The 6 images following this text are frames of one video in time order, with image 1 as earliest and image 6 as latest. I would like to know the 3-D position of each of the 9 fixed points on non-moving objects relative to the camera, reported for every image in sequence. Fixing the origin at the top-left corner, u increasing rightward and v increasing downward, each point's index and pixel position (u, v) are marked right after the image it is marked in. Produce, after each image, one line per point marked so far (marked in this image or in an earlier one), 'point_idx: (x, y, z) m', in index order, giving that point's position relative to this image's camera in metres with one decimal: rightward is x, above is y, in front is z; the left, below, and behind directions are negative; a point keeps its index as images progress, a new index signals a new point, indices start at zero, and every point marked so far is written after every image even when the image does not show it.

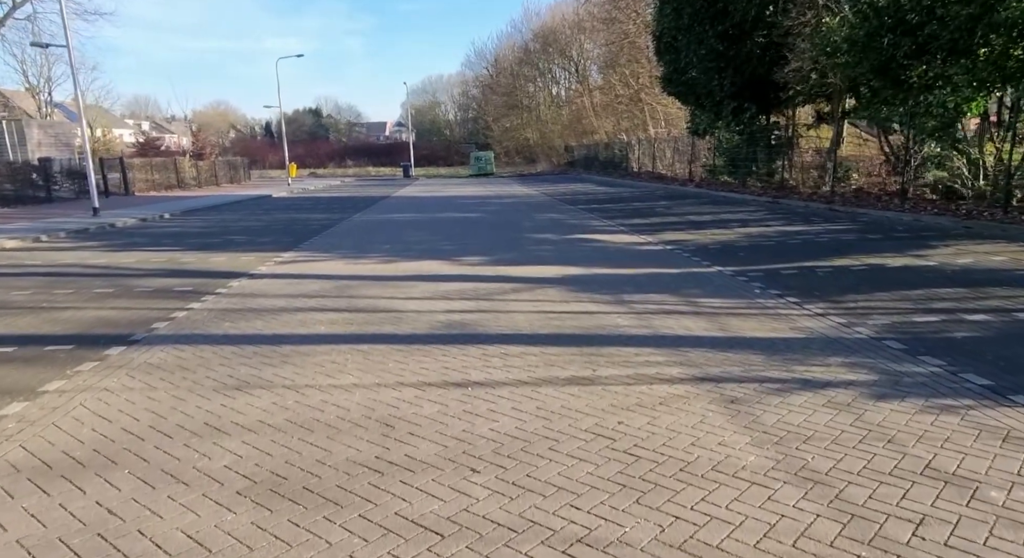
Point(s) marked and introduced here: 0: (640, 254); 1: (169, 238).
0: (+2.0, +0.3, +12.2) m
1: (-6.6, +0.8, +15.2) m
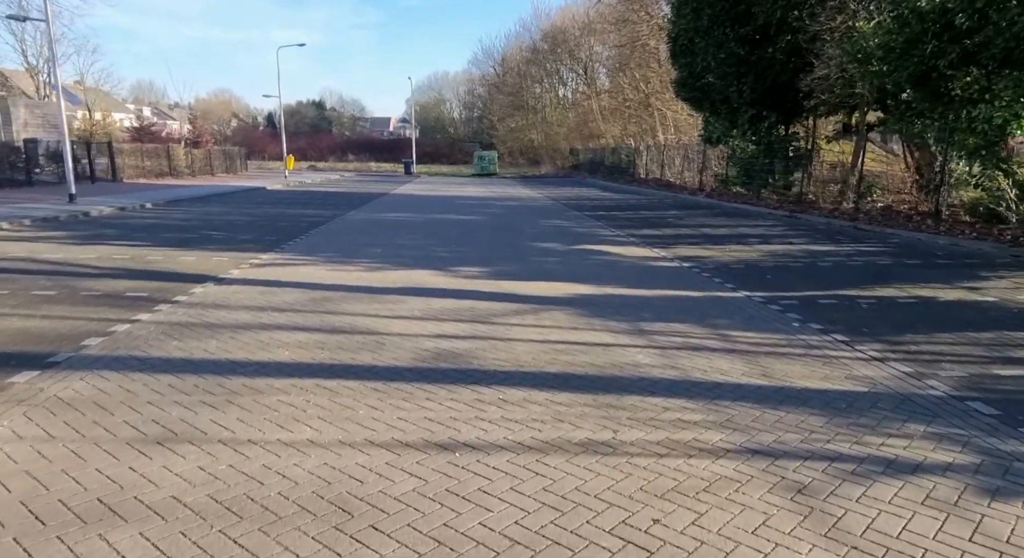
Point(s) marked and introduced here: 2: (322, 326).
0: (+2.0, +0.1, +11.0) m
1: (-6.6, +0.8, +14.0) m
2: (-1.7, -0.4, +6.9) m
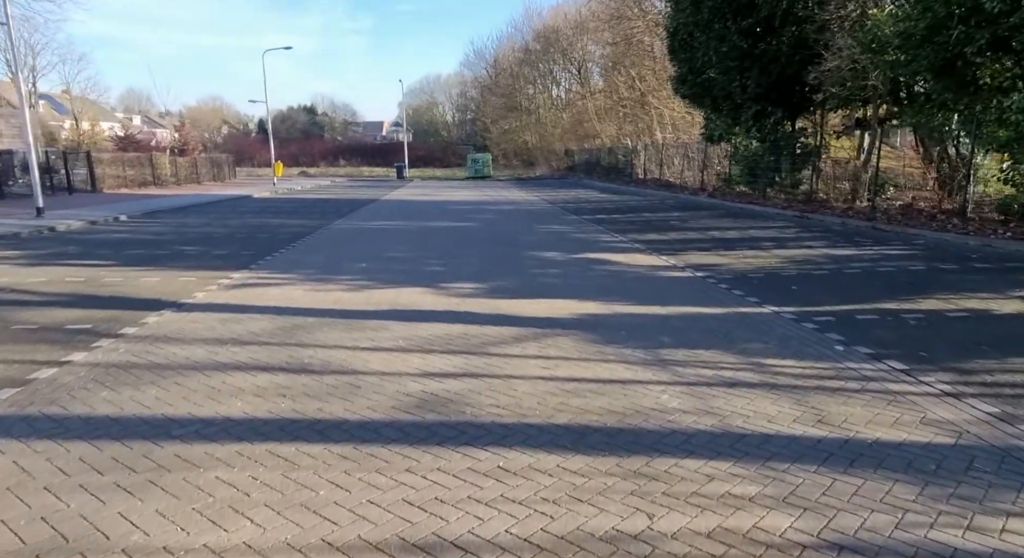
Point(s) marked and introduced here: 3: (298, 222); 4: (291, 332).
0: (+2.0, -0.1, +10.0) m
1: (-6.6, +0.5, +13.0) m
2: (-1.7, -0.6, +5.8) m
3: (-5.3, +1.4, +19.7) m
4: (-2.0, -0.5, +7.0) m
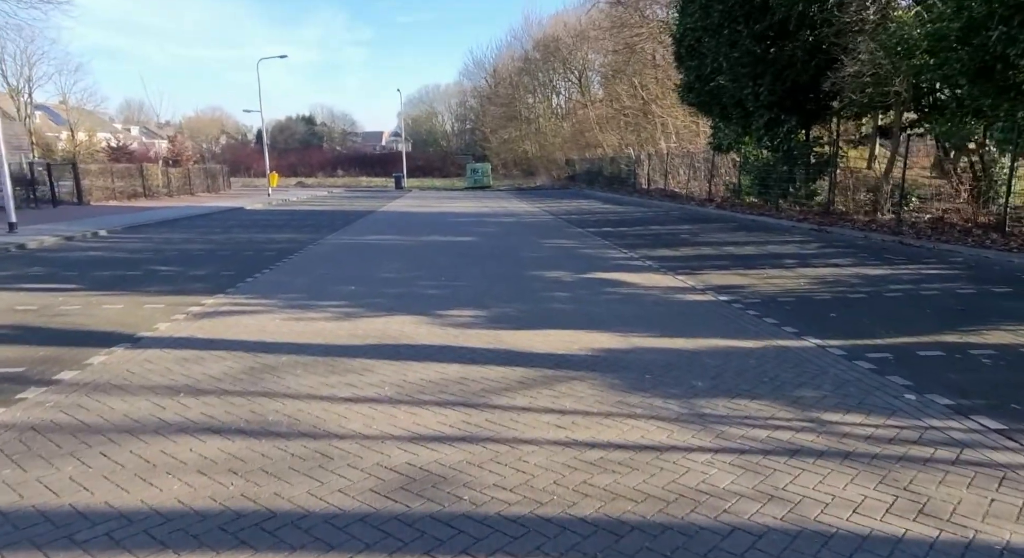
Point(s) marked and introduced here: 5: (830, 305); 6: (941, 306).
0: (+2.0, -0.4, +8.9) m
1: (-6.6, +0.2, +11.9) m
2: (-1.6, -0.9, +4.8) m
3: (-5.3, +1.0, +18.7) m
4: (-1.9, -0.7, +6.0) m
5: (+3.7, -0.3, +9.1) m
6: (+4.7, -0.3, +8.7) m
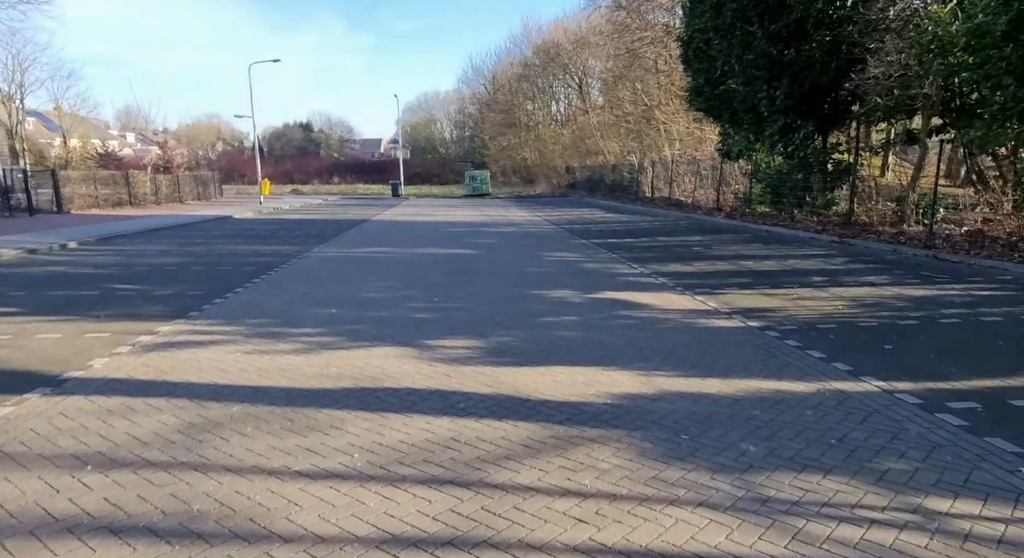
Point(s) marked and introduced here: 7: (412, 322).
0: (+2.0, -0.6, +7.7) m
1: (-6.6, -0.1, +10.7) m
2: (-1.6, -1.1, +3.6) m
3: (-5.3, +0.7, +17.4) m
4: (-1.9, -0.9, +4.8) m
5: (+3.7, -0.5, +7.9) m
6: (+4.8, -0.5, +7.5) m
7: (-1.1, -0.5, +8.8) m
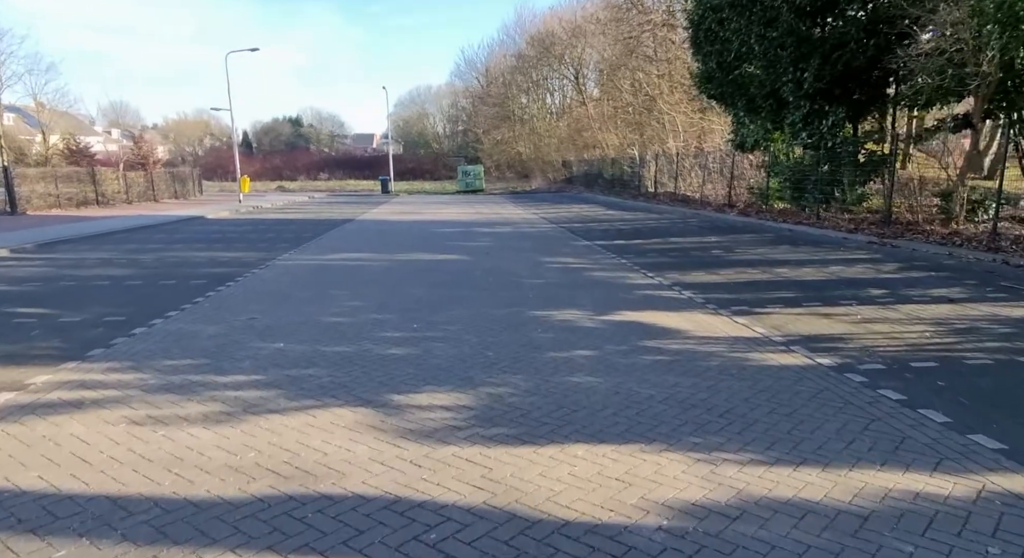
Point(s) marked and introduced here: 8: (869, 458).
0: (+2.0, -0.8, +5.7) m
1: (-6.6, -0.4, +8.6) m
2: (-1.6, -1.4, +1.5) m
3: (-5.4, +0.5, +15.3) m
4: (-1.9, -1.2, +2.7) m
5: (+3.7, -0.7, +5.8) m
6: (+4.7, -0.7, +5.4) m
7: (-1.1, -0.7, +6.7) m
8: (+2.0, -1.0, +4.4) m
